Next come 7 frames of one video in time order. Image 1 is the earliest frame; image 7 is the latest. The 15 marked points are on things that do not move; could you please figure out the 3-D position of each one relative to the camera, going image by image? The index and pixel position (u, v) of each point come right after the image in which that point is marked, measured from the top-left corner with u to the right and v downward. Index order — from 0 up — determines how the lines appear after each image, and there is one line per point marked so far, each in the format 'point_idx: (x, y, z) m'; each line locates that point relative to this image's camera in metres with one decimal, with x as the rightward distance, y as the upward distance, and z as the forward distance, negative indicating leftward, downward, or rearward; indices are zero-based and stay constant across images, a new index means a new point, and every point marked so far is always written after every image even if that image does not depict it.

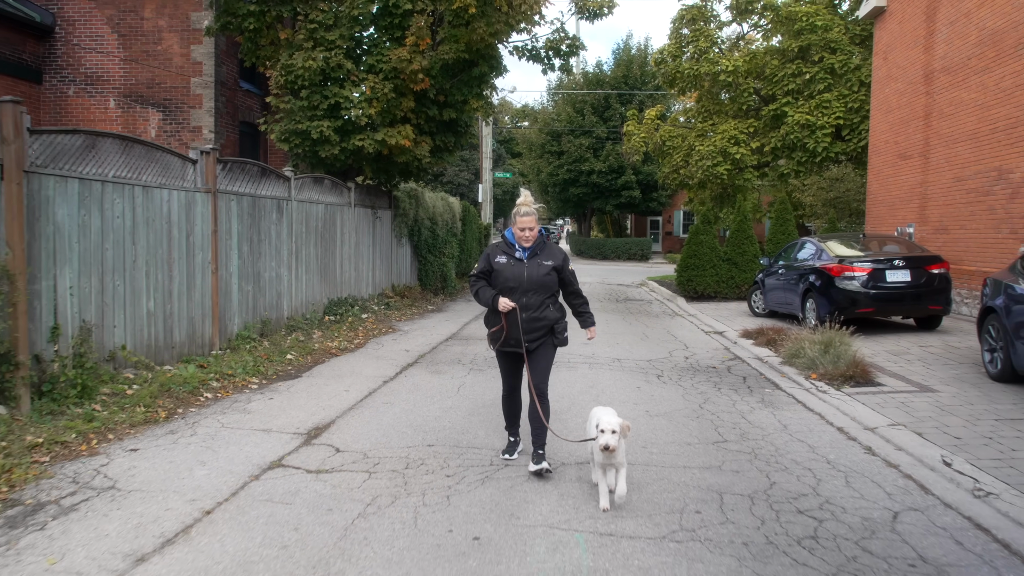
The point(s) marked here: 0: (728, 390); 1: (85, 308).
0: (+2.1, -1.0, +7.8) m
1: (-3.5, -0.2, +6.7) m
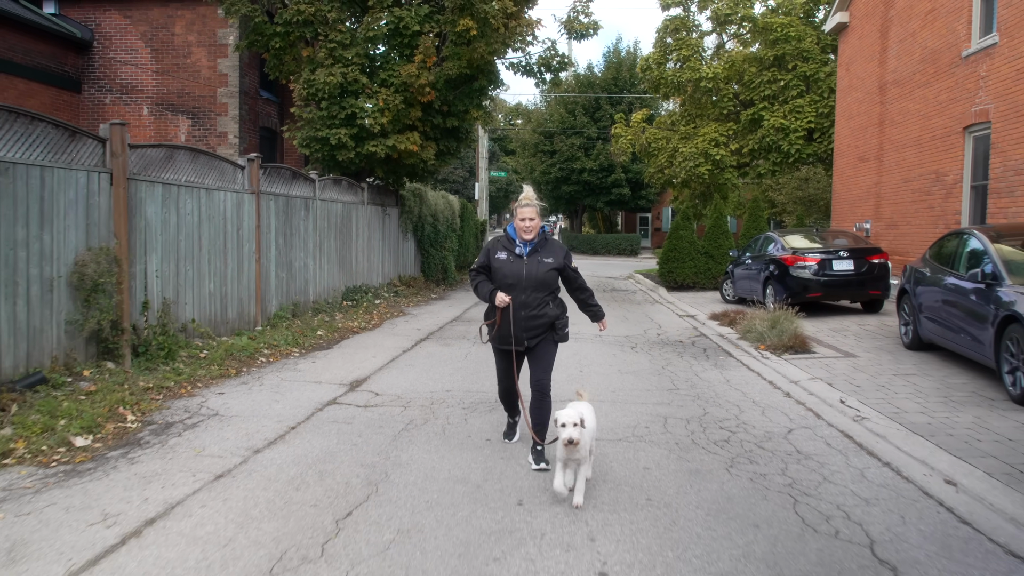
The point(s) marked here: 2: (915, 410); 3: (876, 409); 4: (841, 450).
0: (+2.1, -0.8, +9.4) m
1: (-3.5, 0.0, +8.3) m
2: (+3.2, -1.0, +6.4) m
3: (+2.9, -1.0, +6.5) m
4: (+2.2, -1.1, +5.4) m
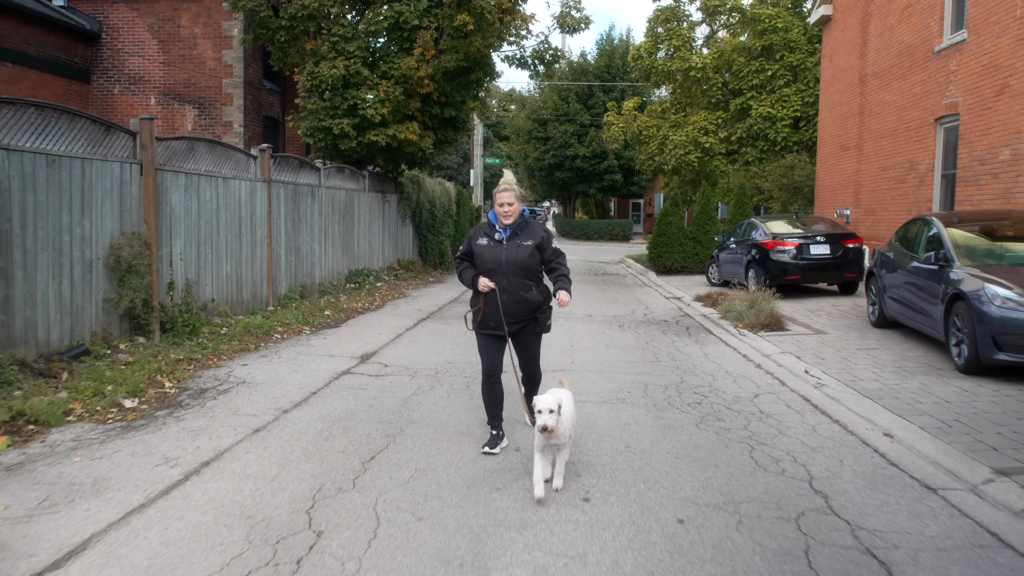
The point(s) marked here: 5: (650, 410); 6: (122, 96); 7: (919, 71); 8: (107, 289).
0: (+2.0, -0.6, +10.1) m
1: (-3.6, +0.2, +8.9) m
2: (+3.2, -0.8, +7.2) m
3: (+2.9, -0.8, +7.3) m
4: (+2.2, -0.9, +6.1) m
5: (+1.0, -0.9, +5.9) m
6: (-8.2, +4.1, +17.1) m
7: (+7.2, +3.9, +14.4) m
8: (-3.7, 0.0, +7.5) m
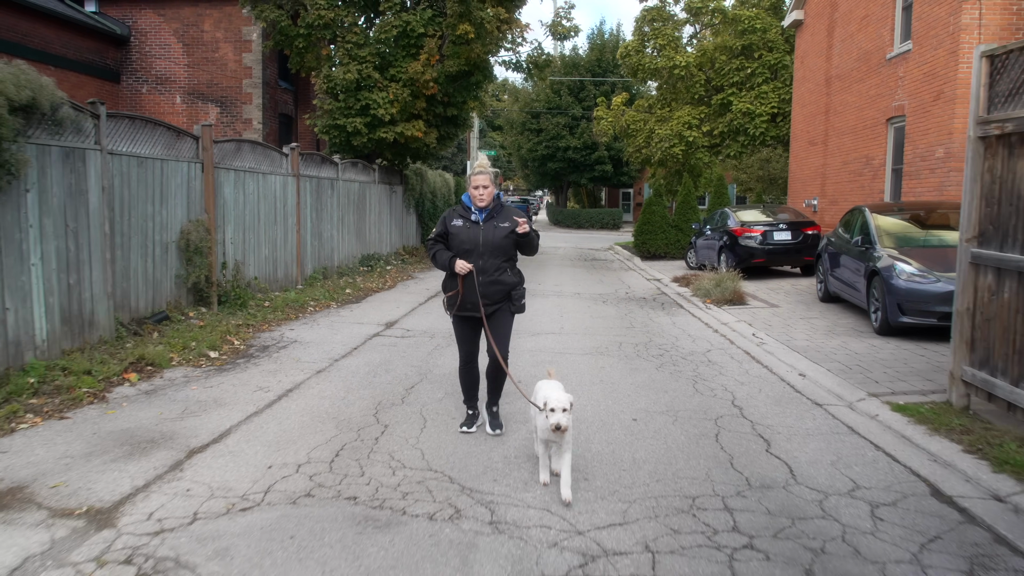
0: (+2.0, -0.3, +11.8) m
1: (-3.6, +0.5, +10.5) m
2: (+3.2, -0.6, +8.8) m
3: (+2.9, -0.5, +8.9) m
4: (+2.2, -0.7, +7.8) m
5: (+1.0, -0.7, +7.6) m
6: (-8.3, +4.4, +18.6) m
7: (+7.2, +4.2, +16.1) m
8: (-3.7, +0.2, +9.1) m
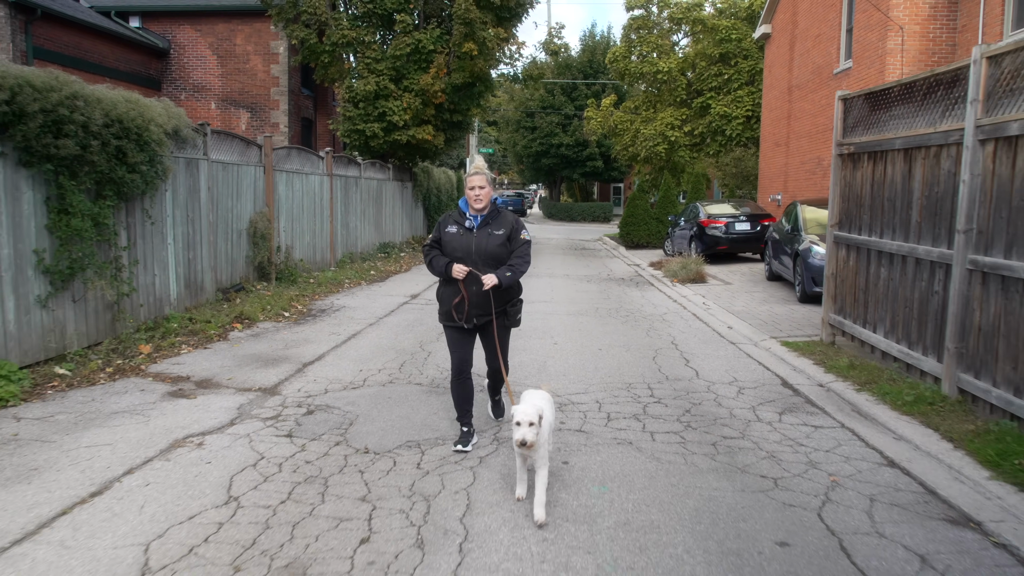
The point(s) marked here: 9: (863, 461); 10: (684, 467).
0: (+2.0, 0.0, +14.2) m
1: (-3.6, +0.8, +12.9) m
2: (+3.2, -0.2, +11.3) m
3: (+2.9, -0.2, +11.4) m
4: (+2.2, -0.4, +10.2) m
5: (+1.1, -0.4, +10.0) m
6: (-8.4, +4.8, +20.9) m
7: (+7.1, +4.6, +18.5) m
8: (-3.7, +0.5, +11.5) m
9: (+2.0, -1.0, +4.6) m
10: (+0.9, -1.0, +4.4) m
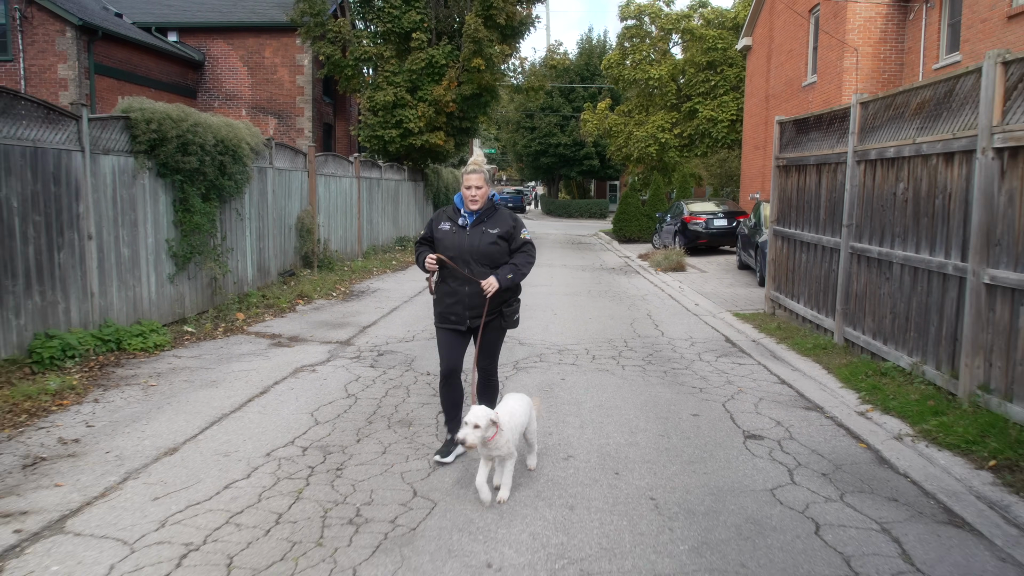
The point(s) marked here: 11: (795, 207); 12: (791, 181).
0: (+2.1, +0.3, +16.4) m
1: (-3.5, +1.0, +15.1) m
2: (+3.3, 0.0, +13.5) m
3: (+3.0, 0.0, +13.6) m
4: (+2.3, -0.2, +12.4) m
5: (+1.2, -0.1, +12.2) m
6: (-8.3, +5.1, +23.0) m
7: (+7.2, +4.8, +20.7) m
8: (-3.6, +0.8, +13.6) m
9: (+2.1, -0.8, +6.8) m
10: (+1.1, -0.8, +6.6) m
11: (+3.3, +0.9, +9.3) m
12: (+3.3, +1.3, +9.5) m
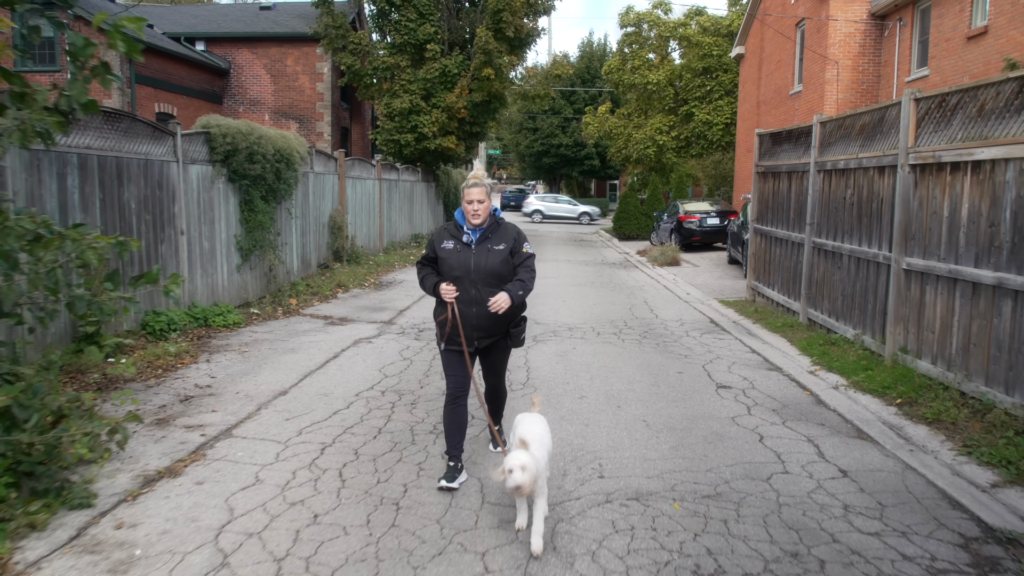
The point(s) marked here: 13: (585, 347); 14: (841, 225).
0: (+2.3, +0.4, +17.9) m
1: (-3.3, +1.2, +16.6) m
2: (+3.5, +0.1, +15.0) m
3: (+3.2, +0.1, +15.1) m
4: (+2.5, 0.0, +13.9) m
5: (+1.4, 0.0, +13.7) m
6: (-8.1, +5.3, +24.5) m
7: (+7.4, +5.0, +22.2) m
8: (-3.4, +0.9, +15.2) m
9: (+2.3, -0.6, +8.3) m
10: (+1.3, -0.6, +8.1) m
11: (+3.5, +1.1, +10.9) m
12: (+3.5, +1.4, +11.0) m
13: (+0.7, -0.6, +8.2) m
14: (+3.4, +0.6, +8.2) m
